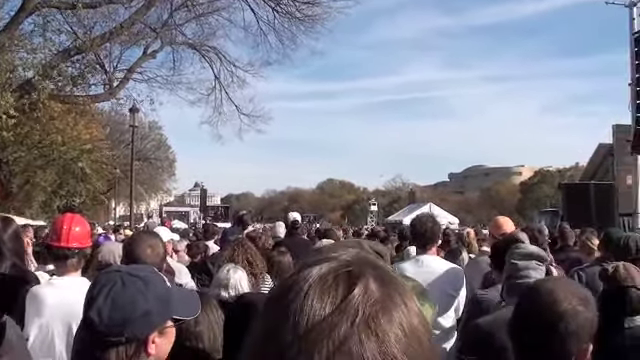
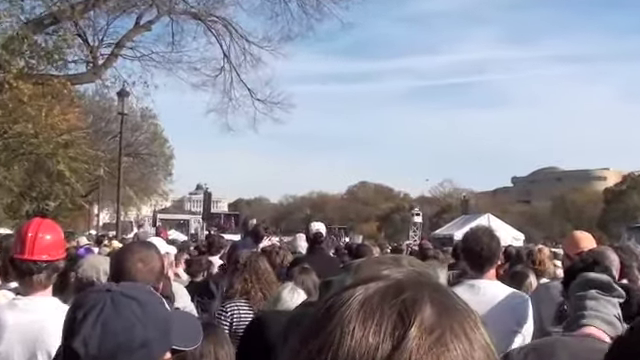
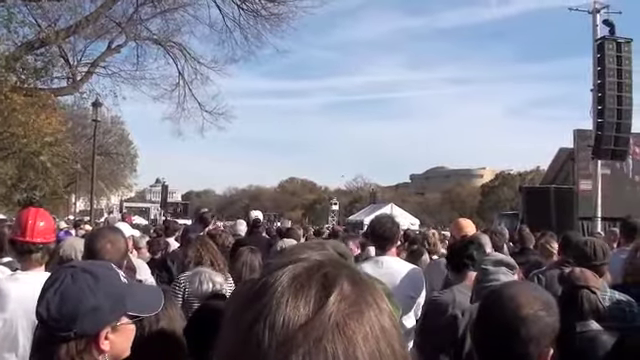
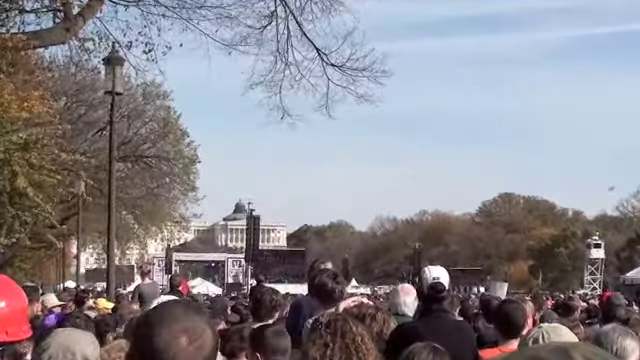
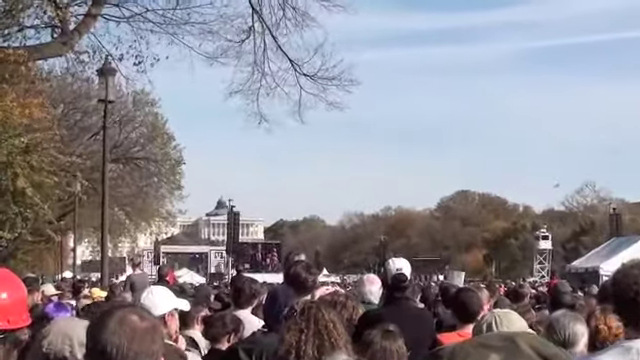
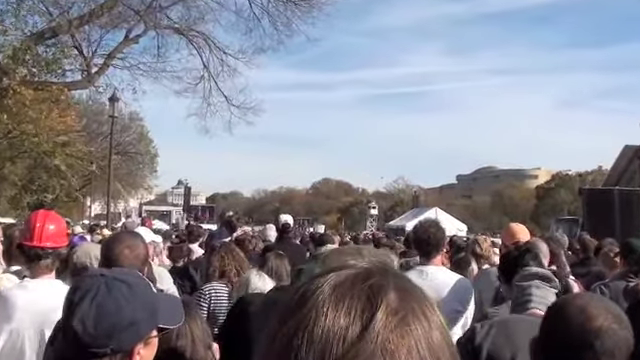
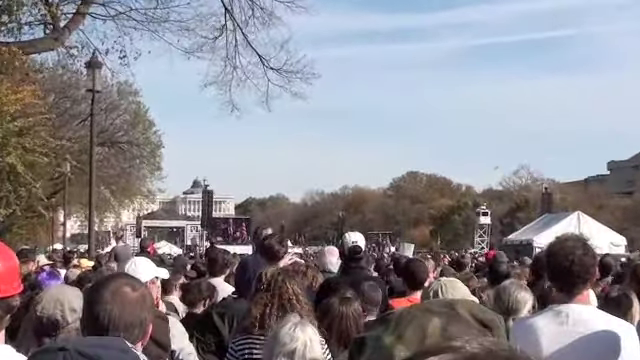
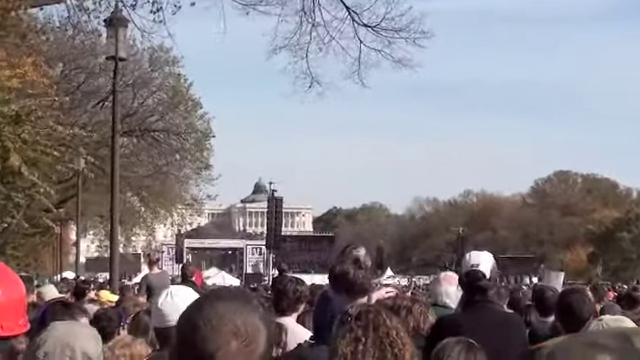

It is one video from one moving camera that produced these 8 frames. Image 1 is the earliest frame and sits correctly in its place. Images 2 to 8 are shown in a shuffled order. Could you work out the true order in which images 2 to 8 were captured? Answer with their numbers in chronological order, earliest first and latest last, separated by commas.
3, 6, 2, 7, 5, 4, 8
